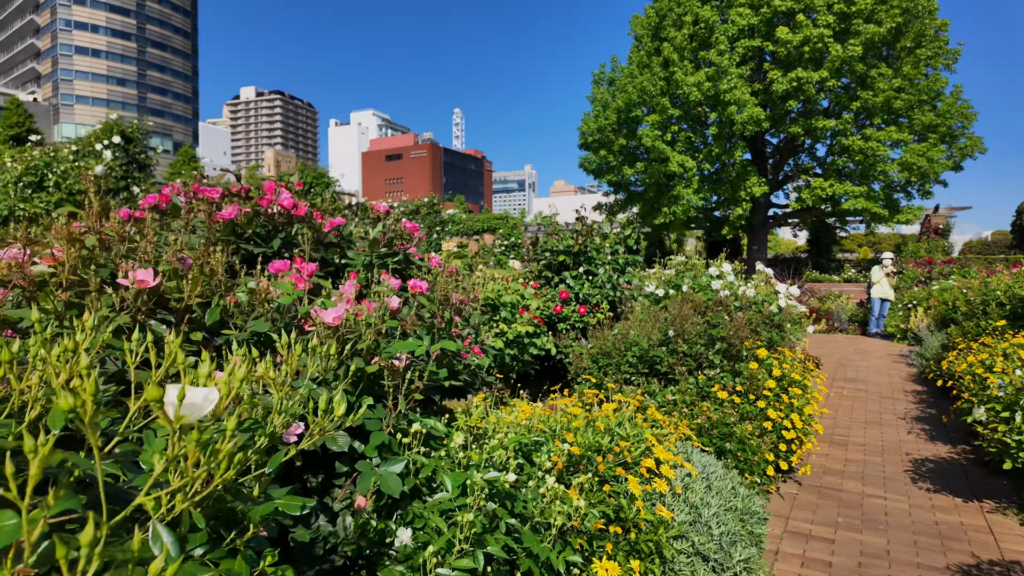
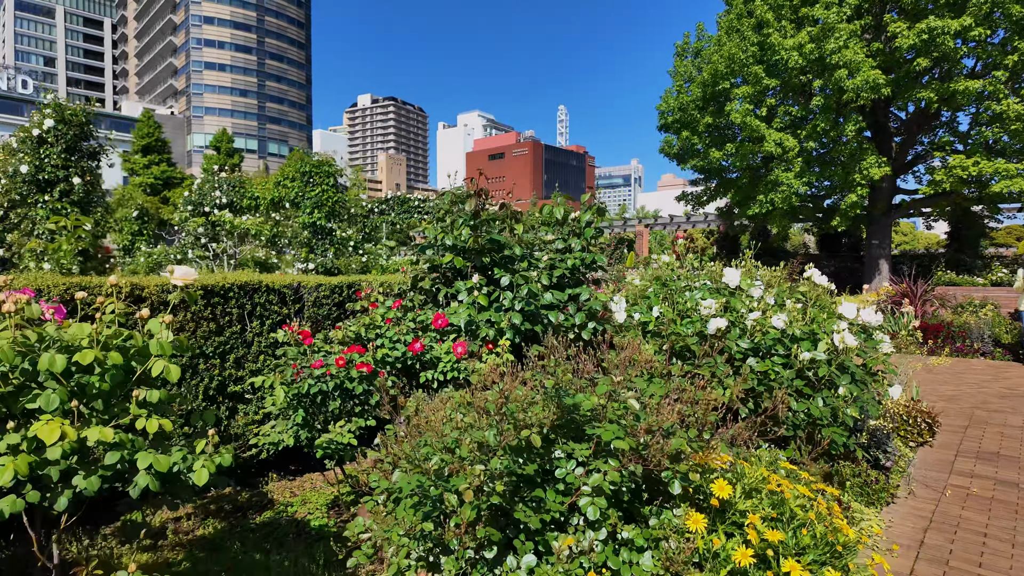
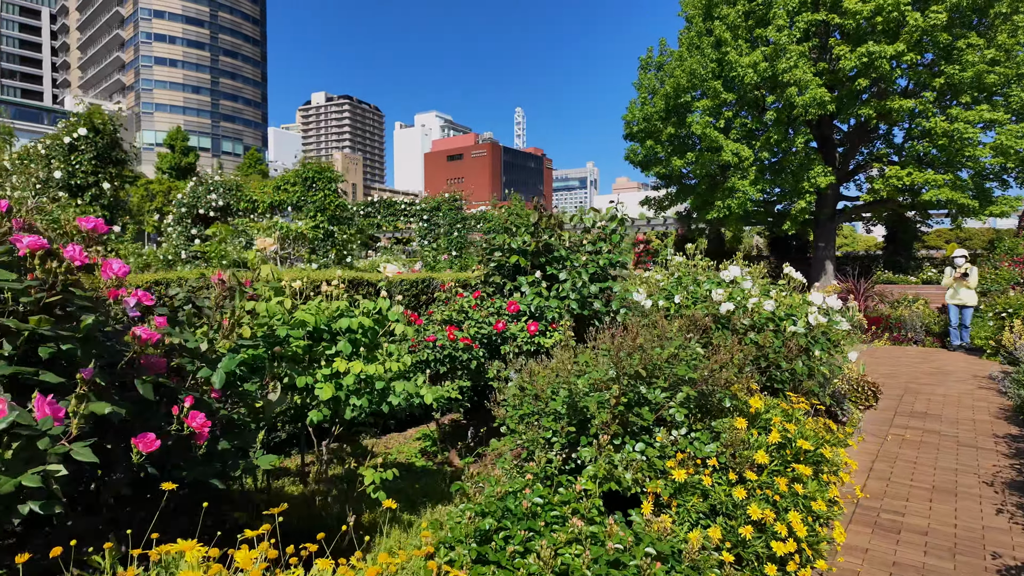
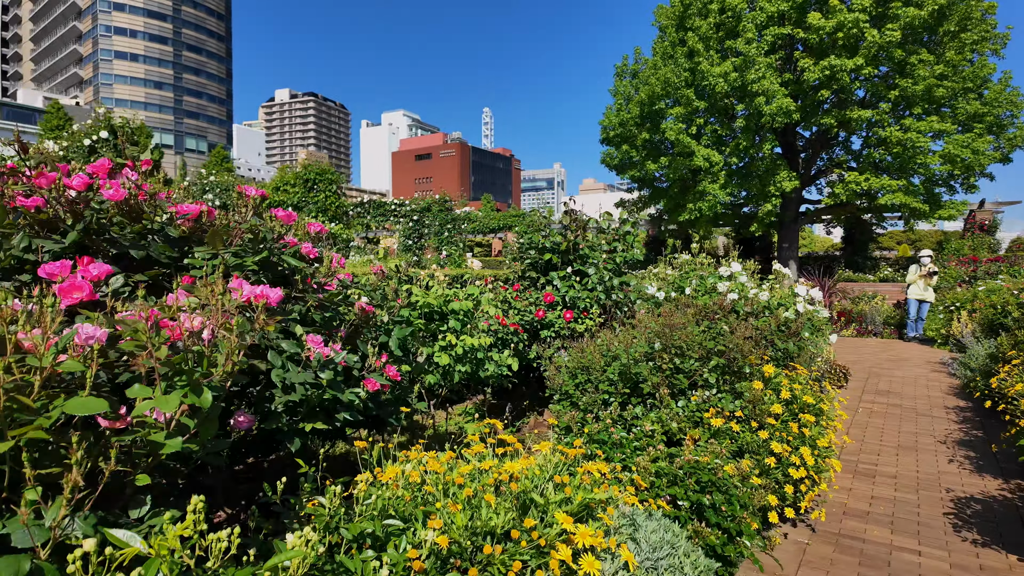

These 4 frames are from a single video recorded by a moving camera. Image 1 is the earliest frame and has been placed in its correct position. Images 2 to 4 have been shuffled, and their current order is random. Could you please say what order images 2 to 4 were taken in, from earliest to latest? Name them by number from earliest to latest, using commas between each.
4, 3, 2
